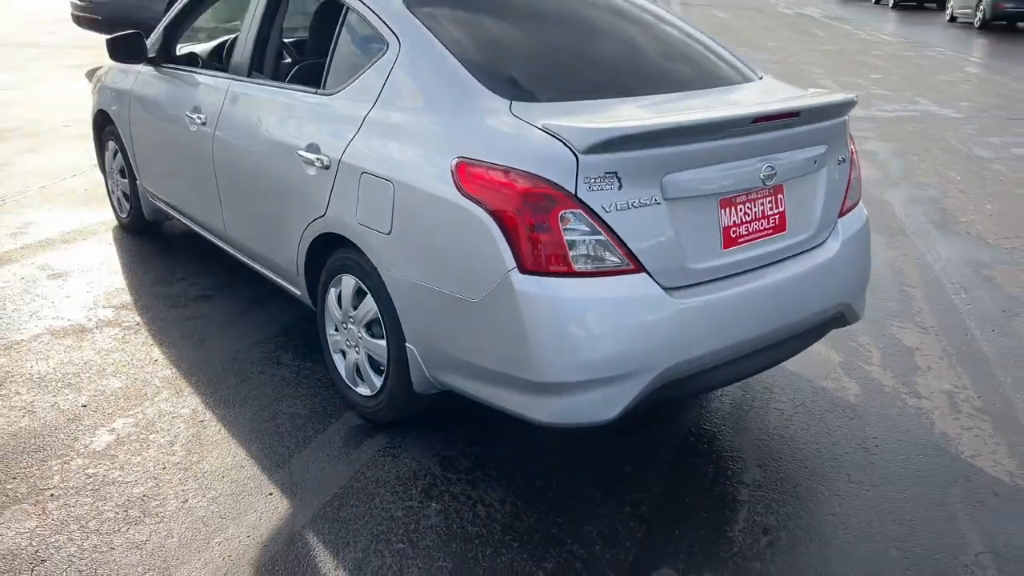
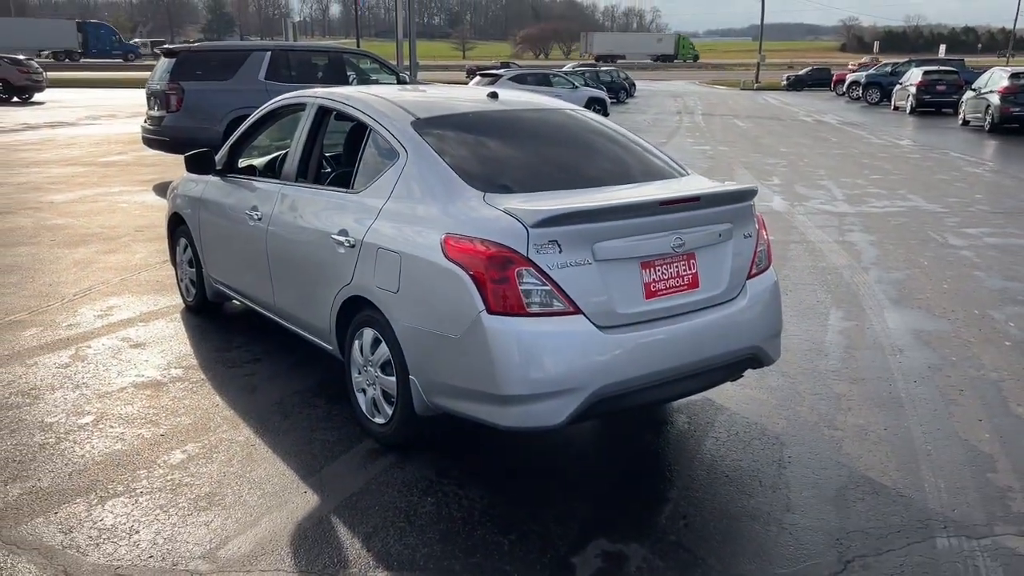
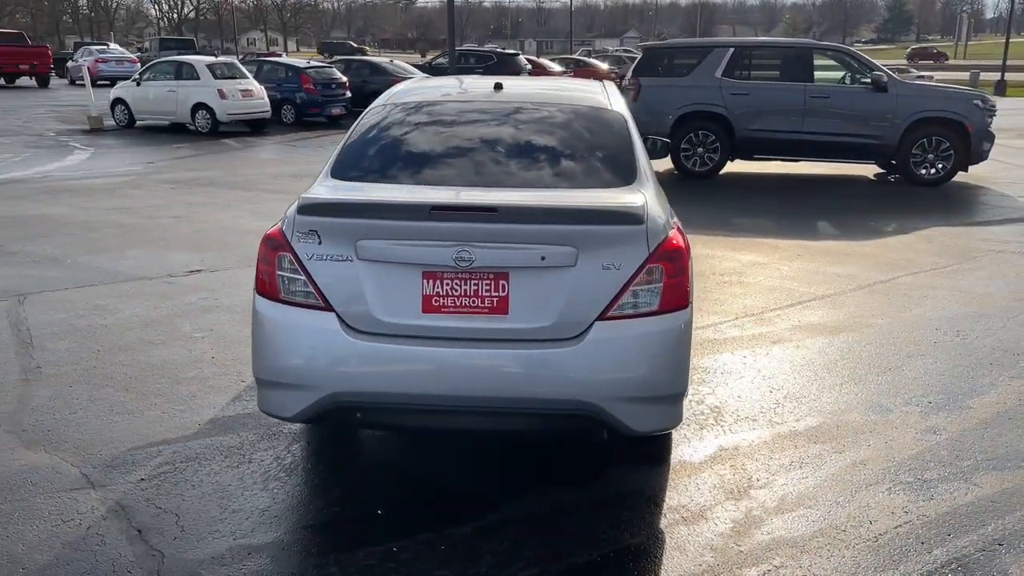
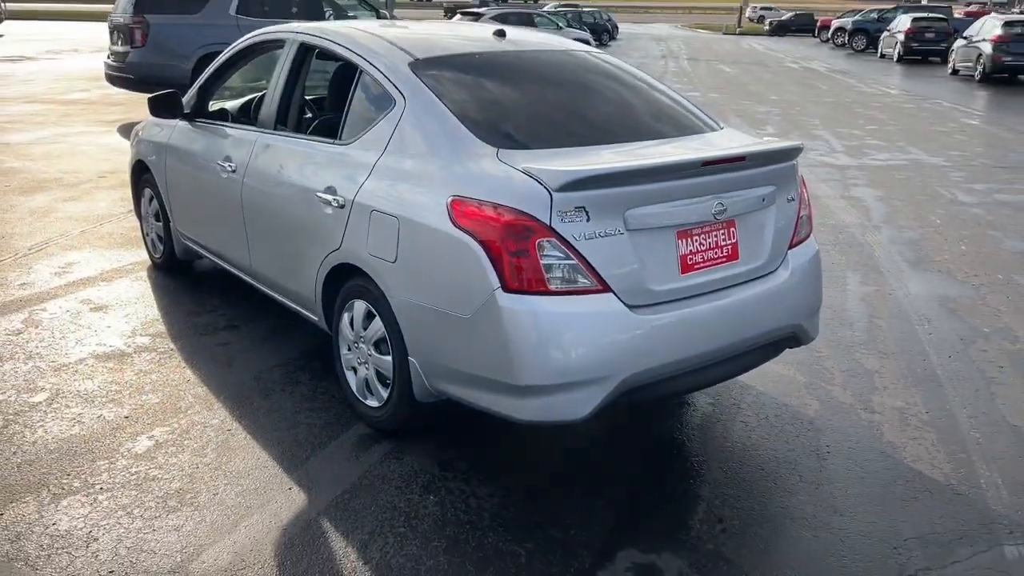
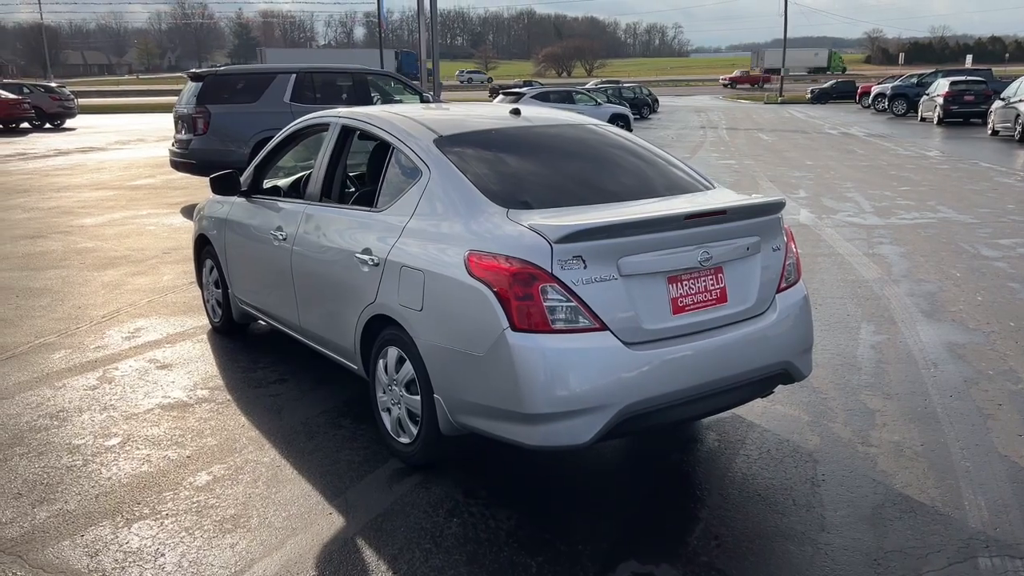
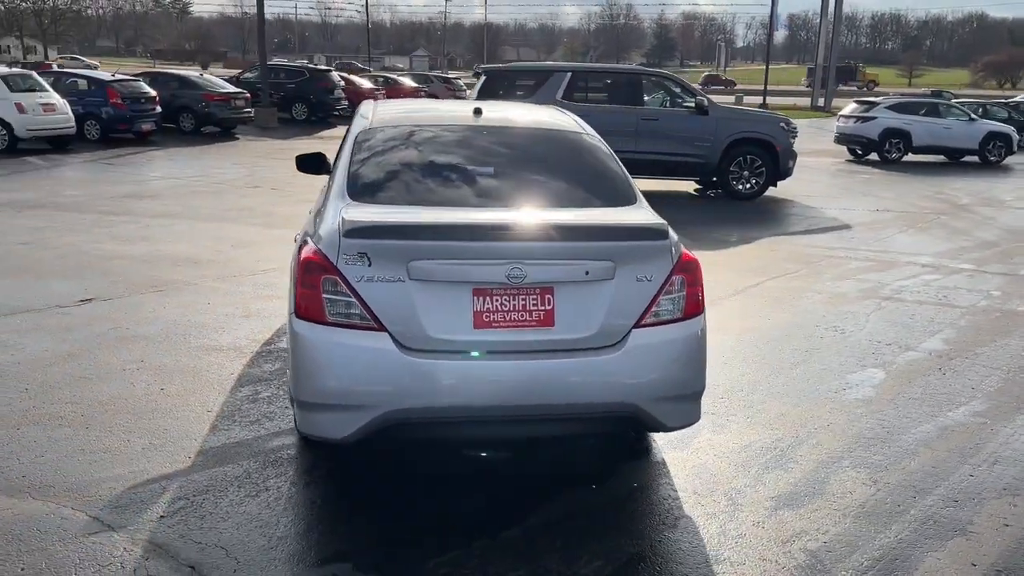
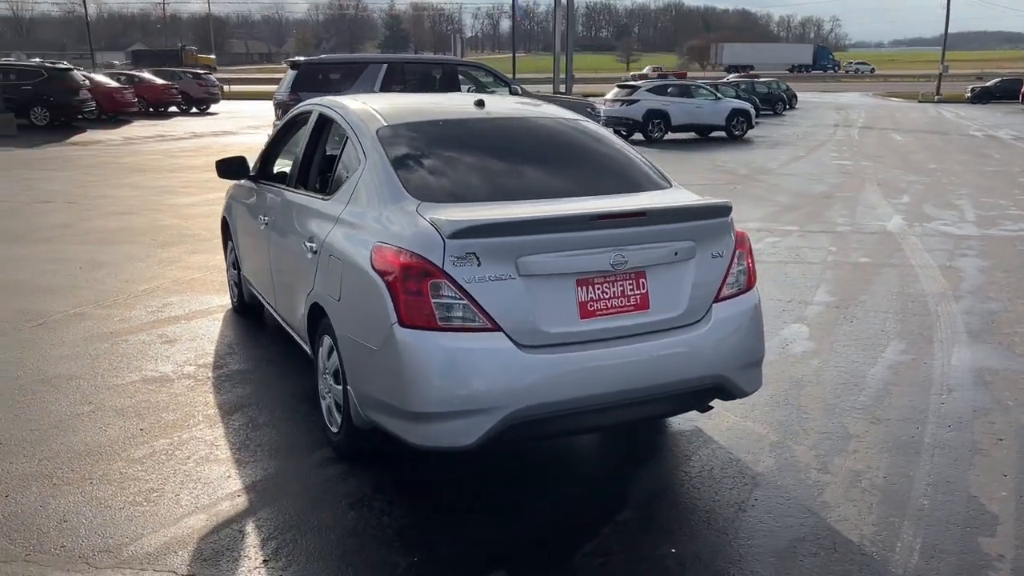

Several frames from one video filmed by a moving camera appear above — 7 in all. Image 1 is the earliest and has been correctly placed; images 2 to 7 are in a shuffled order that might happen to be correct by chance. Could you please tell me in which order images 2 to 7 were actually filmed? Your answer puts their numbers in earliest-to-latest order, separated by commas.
4, 2, 5, 7, 6, 3
